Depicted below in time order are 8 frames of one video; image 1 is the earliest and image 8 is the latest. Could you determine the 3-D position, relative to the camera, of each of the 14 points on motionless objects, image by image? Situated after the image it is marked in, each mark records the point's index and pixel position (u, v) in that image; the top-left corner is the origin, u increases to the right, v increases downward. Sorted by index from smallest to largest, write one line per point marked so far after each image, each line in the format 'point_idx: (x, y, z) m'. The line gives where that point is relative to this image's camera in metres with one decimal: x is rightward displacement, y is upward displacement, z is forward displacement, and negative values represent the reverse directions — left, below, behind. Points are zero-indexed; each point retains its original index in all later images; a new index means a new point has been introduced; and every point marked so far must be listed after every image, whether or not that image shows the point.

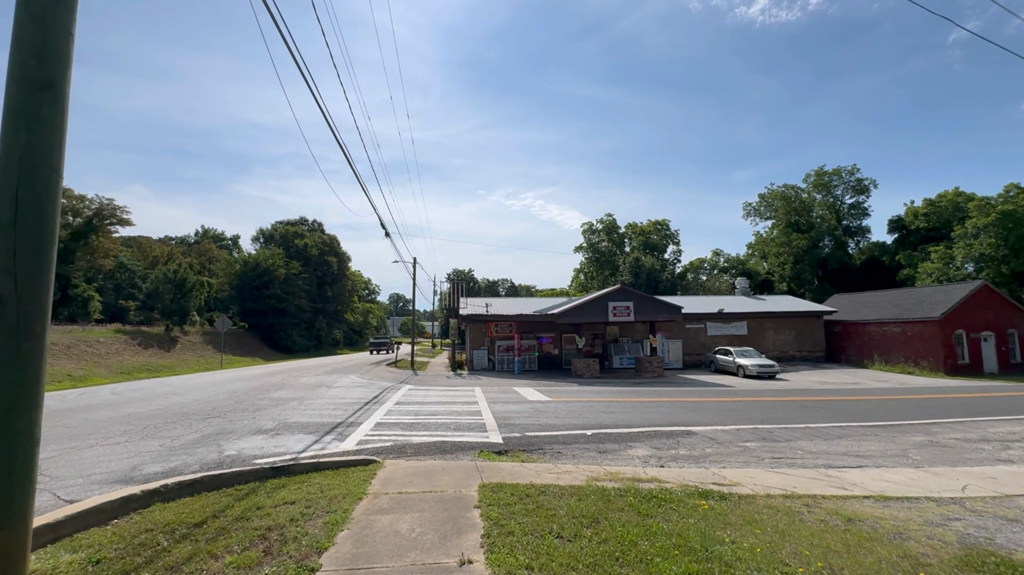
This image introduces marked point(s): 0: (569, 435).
0: (+1.0, -2.7, +8.7) m
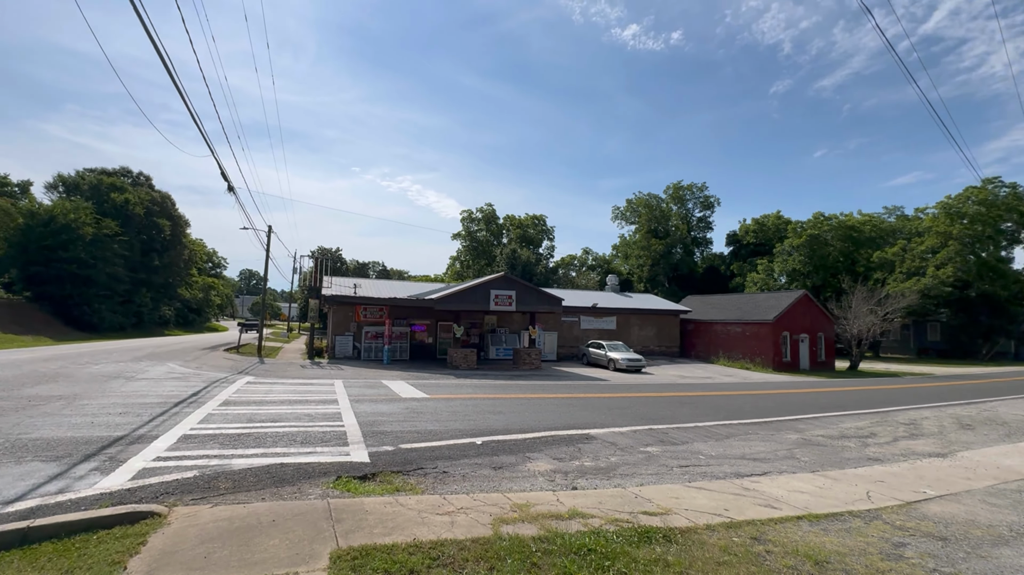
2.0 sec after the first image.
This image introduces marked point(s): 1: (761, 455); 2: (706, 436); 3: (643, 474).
0: (-0.9, -2.4, +7.0) m
1: (+4.3, -2.9, +8.2) m
2: (+3.8, -2.9, +9.2) m
3: (+1.8, -2.6, +6.5) m
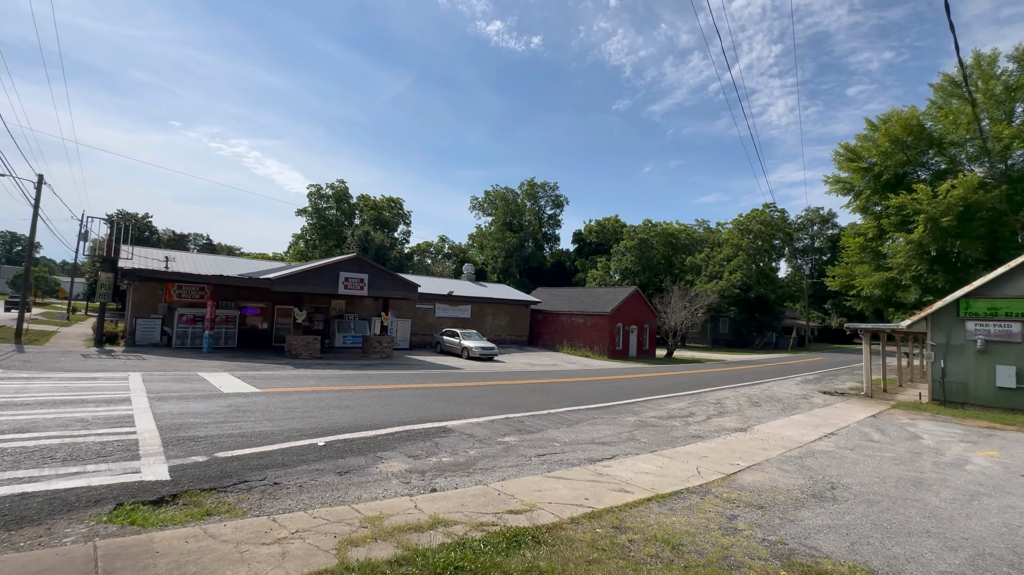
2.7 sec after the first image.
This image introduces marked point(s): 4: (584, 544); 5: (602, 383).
0: (-2.8, -2.0, +5.9) m
1: (+1.7, -2.8, +8.6) m
2: (+0.9, -2.7, +9.5) m
3: (-0.1, -2.4, +6.3) m
4: (+0.6, -2.1, +3.9) m
5: (+3.2, -3.4, +16.7) m
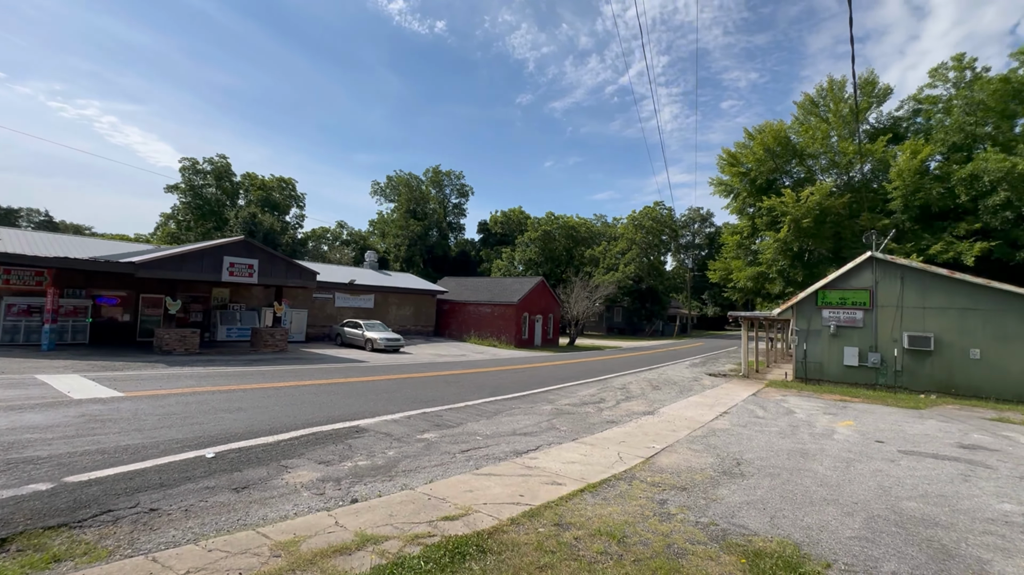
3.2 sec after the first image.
0: (-3.6, -1.9, +4.9) m
1: (+0.3, -2.6, +8.5) m
2: (-0.7, -2.5, +9.2) m
3: (-1.1, -2.2, +5.9) m
4: (+0.2, -2.0, +3.6) m
5: (0.0, -3.0, +16.8) m
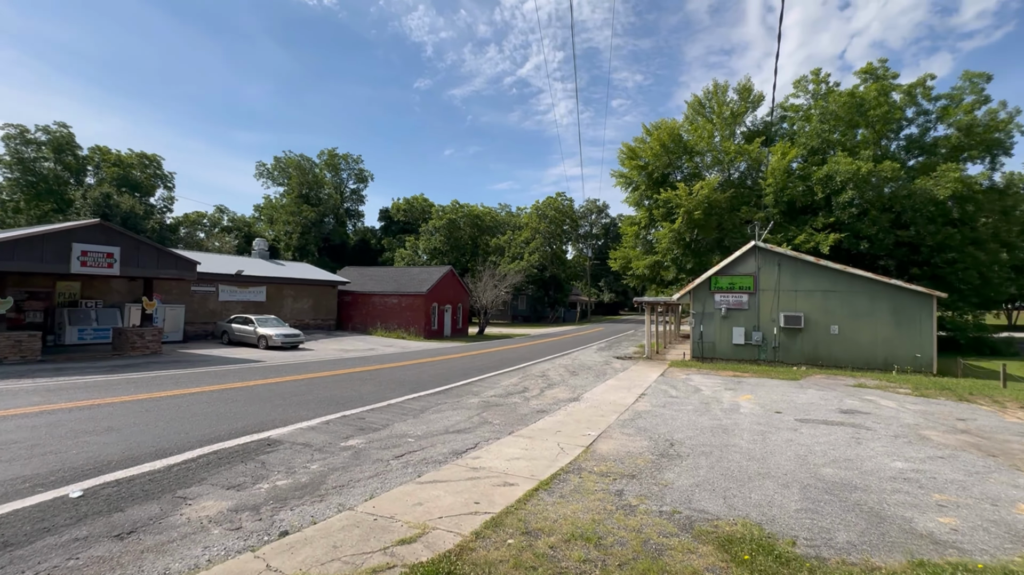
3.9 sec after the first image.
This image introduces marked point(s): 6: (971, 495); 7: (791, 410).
0: (-4.0, -1.8, +3.7) m
1: (-0.9, -2.4, +8.0) m
2: (-2.0, -2.3, +8.5) m
3: (-1.7, -2.1, +5.2) m
4: (0.0, -1.9, +3.2) m
5: (-2.8, -2.6, +16.1) m
6: (+5.0, -2.2, +5.0) m
7: (+6.0, -2.6, +10.1) m
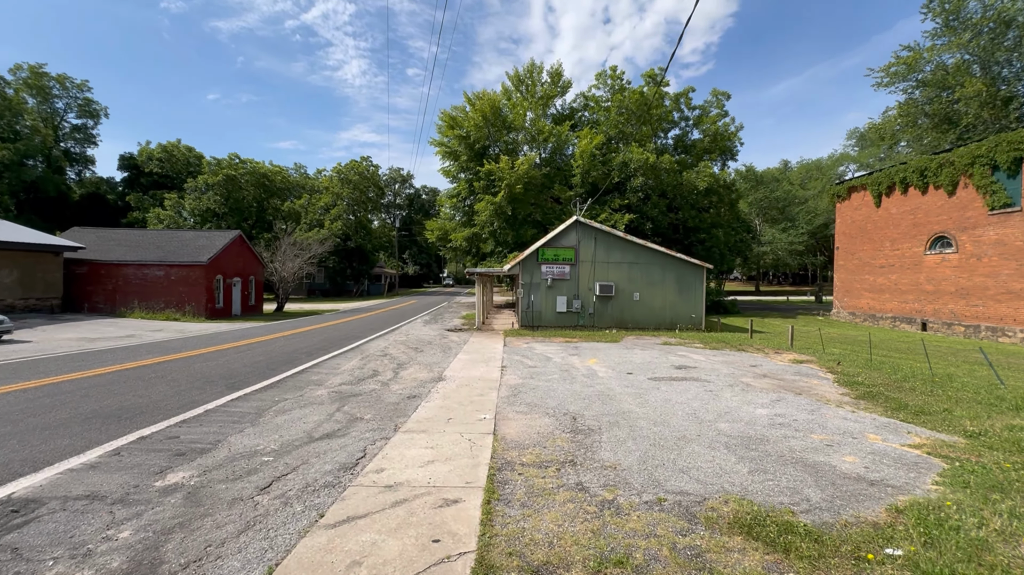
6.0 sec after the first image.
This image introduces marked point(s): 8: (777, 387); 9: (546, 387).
0: (-3.5, -1.6, +1.1) m
1: (-2.5, -1.9, +6.3) m
2: (-3.7, -1.8, +6.3) m
3: (-2.0, -1.8, +3.3) m
4: (+0.3, -1.7, +2.2) m
5: (-7.6, -1.7, +12.8) m
6: (+4.1, -1.8, +5.9) m
7: (+2.9, -1.9, +11.0) m
8: (+5.2, -1.9, +9.2) m
9: (+0.6, -1.9, +9.1) m
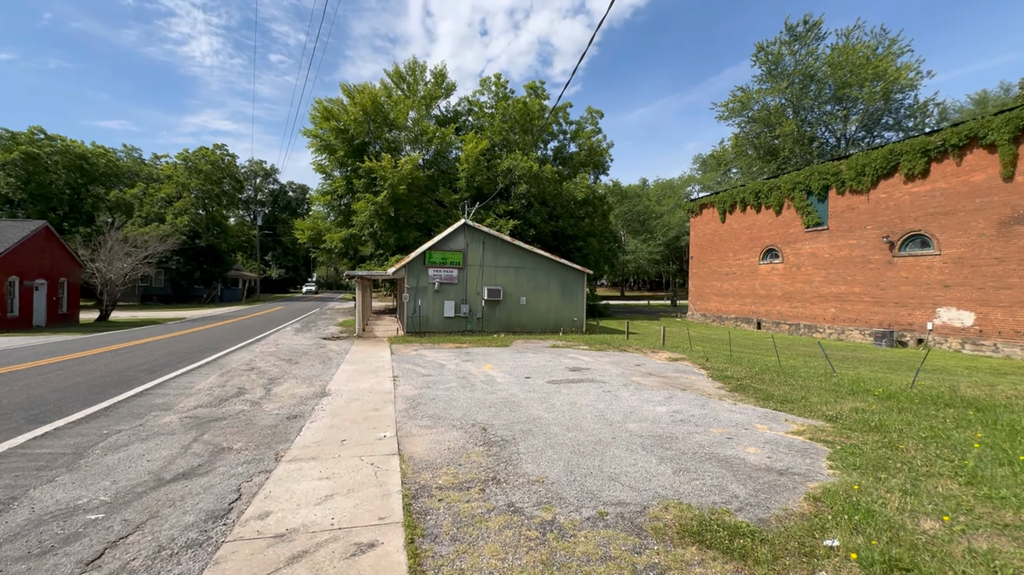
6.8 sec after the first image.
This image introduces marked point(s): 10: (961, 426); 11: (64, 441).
0: (-3.2, -1.5, -0.3) m
1: (-3.5, -1.9, +5.0) m
2: (-4.7, -1.8, +4.7) m
3: (-2.3, -1.8, +2.3) m
4: (+0.2, -1.6, +1.8) m
5: (-10.1, -1.8, +10.0) m
6: (+2.9, -1.8, +6.3) m
7: (+0.5, -2.0, +10.9) m
8: (+3.1, -2.0, +9.8) m
9: (-1.2, -2.0, +8.5) m
10: (+5.6, -1.7, +5.9) m
11: (-5.3, -1.8, +5.5) m
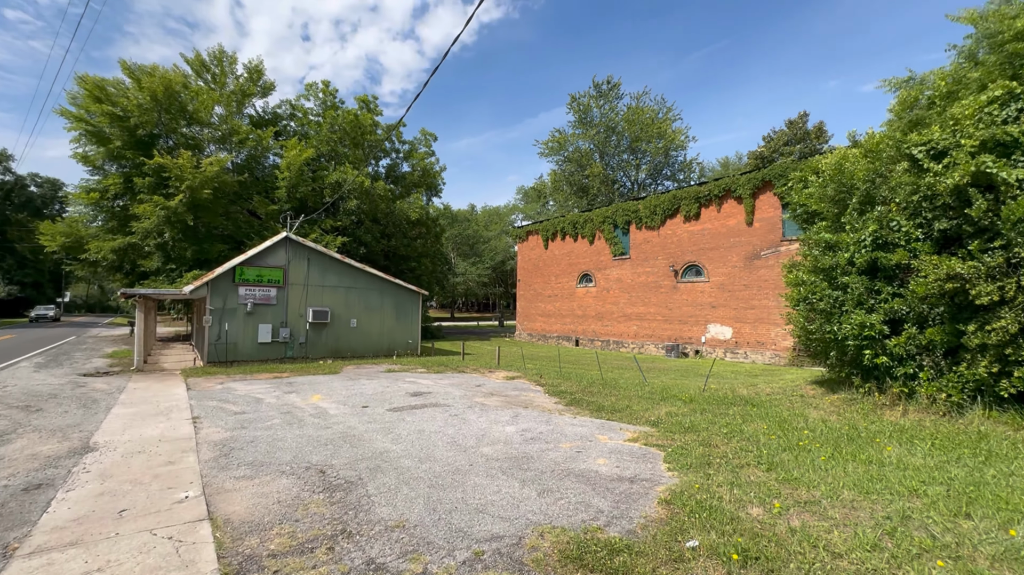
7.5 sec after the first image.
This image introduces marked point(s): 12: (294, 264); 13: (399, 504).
0: (-2.5, -1.4, -1.7) m
1: (-4.7, -2.0, +3.1) m
2: (-5.6, -1.9, +2.4) m
3: (-2.6, -1.8, +1.0) m
4: (-0.1, -1.7, +1.4) m
5: (-12.6, -2.1, +5.4) m
6: (+0.9, -2.1, +6.6) m
7: (-3.0, -2.4, +10.1) m
8: (-0.1, -2.4, +9.9) m
9: (-3.7, -2.3, +7.2) m
10: (+3.6, -2.0, +7.2) m
11: (-6.5, -1.9, +3.0) m
12: (-8.4, +0.9, +18.0) m
13: (-1.1, -2.0, +4.4) m
